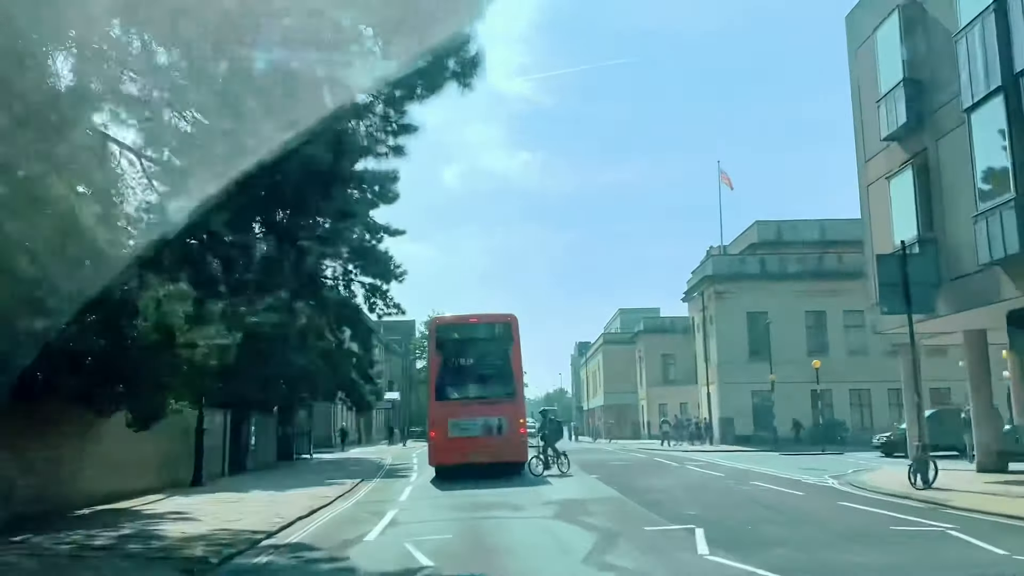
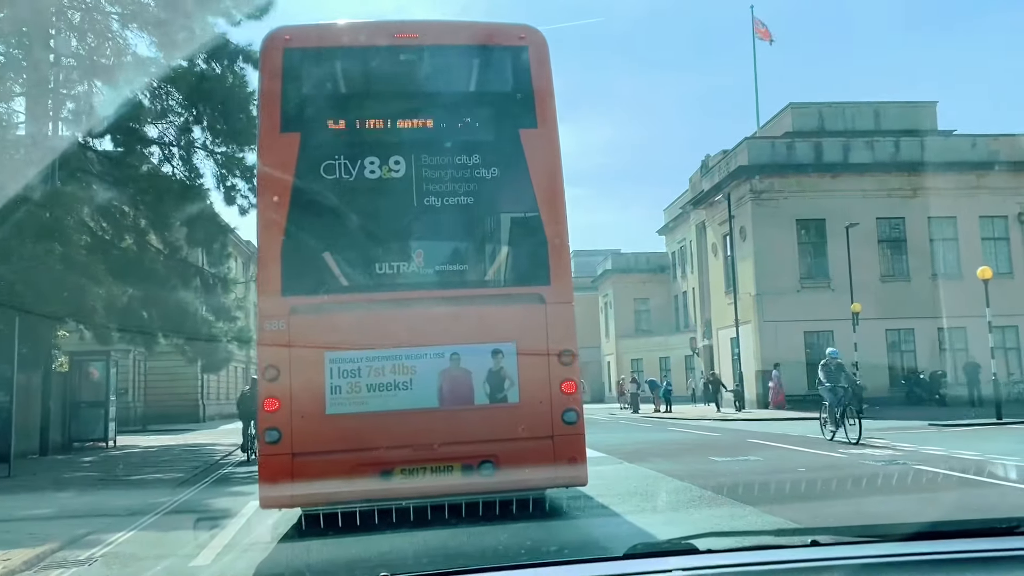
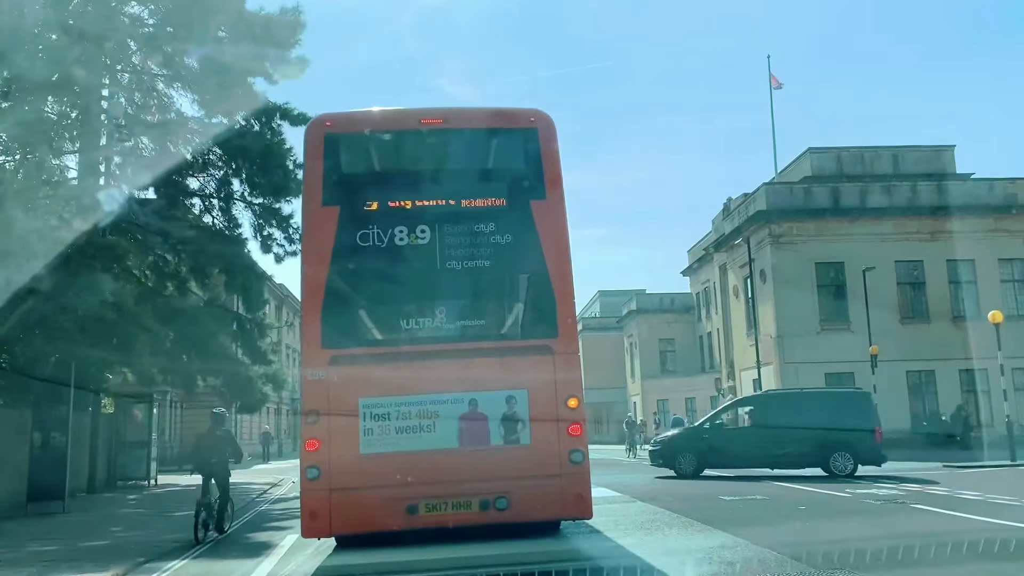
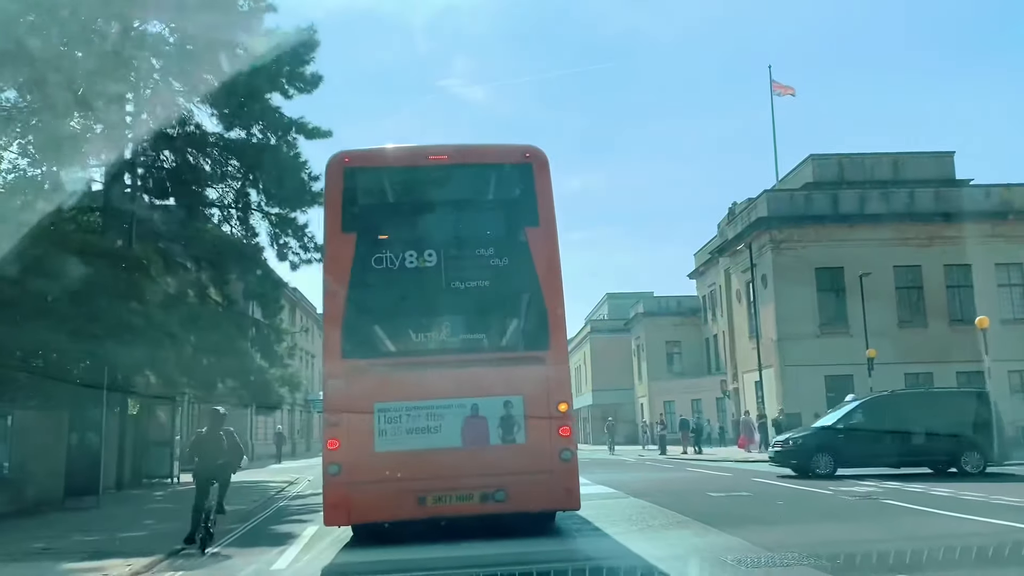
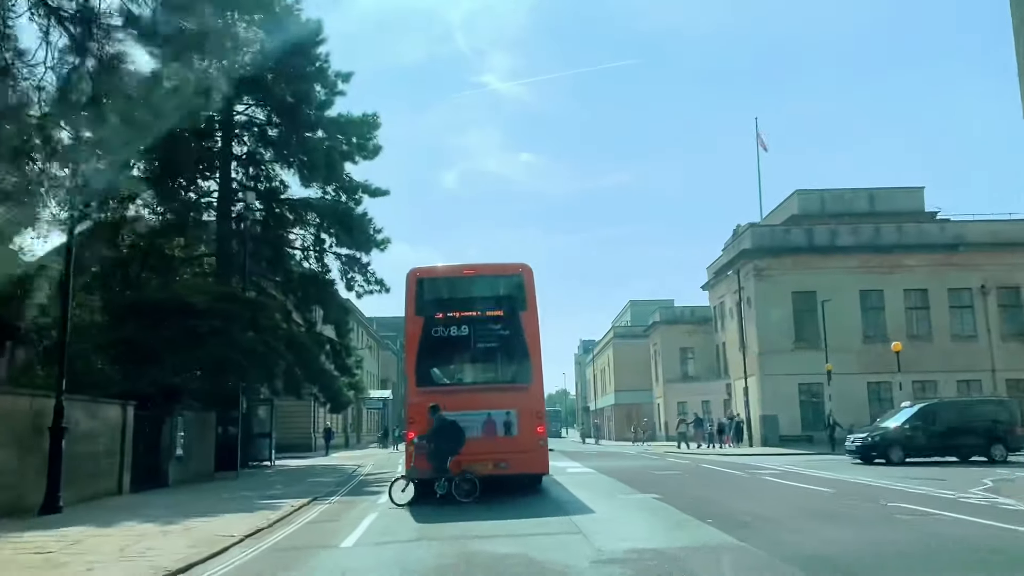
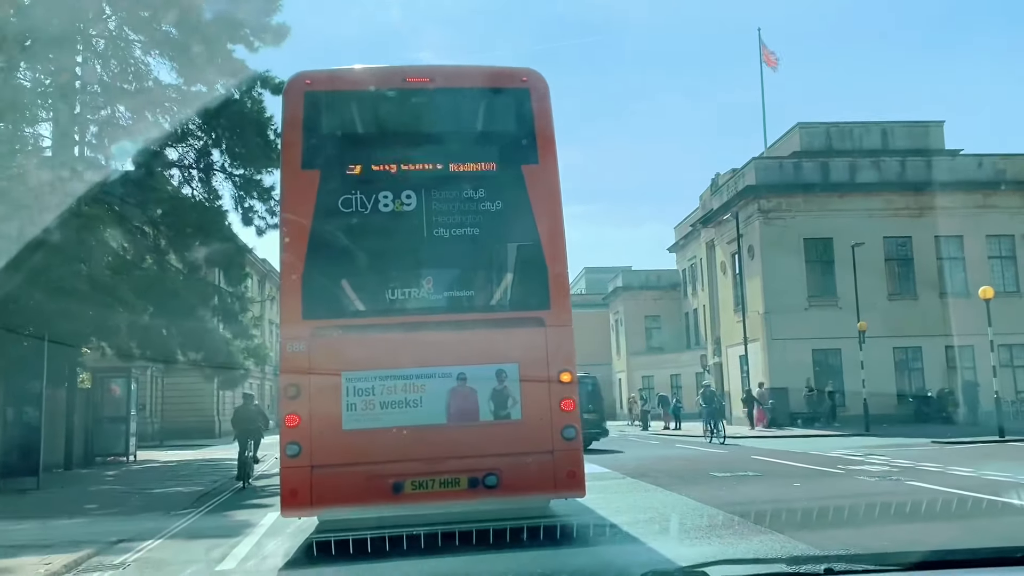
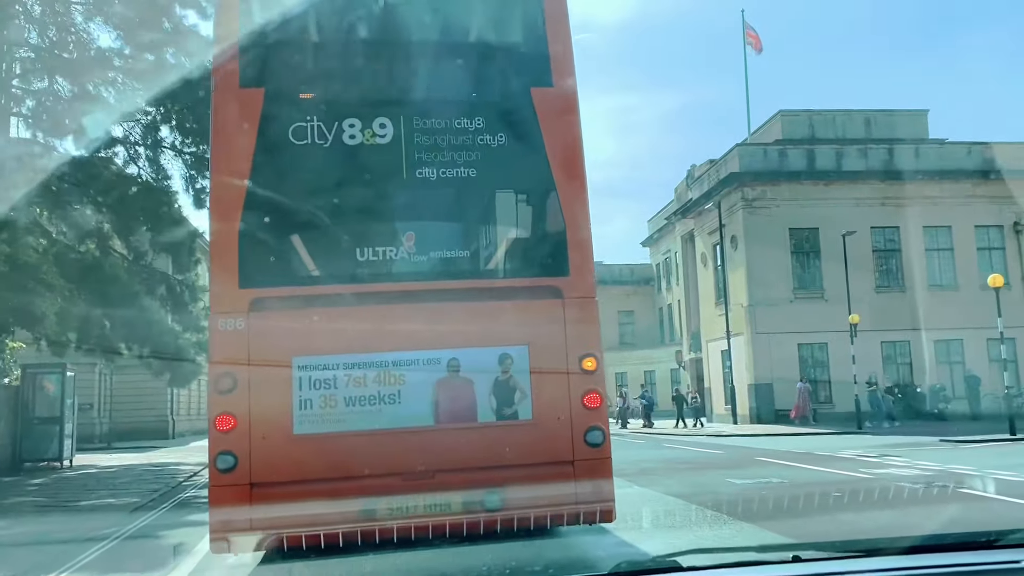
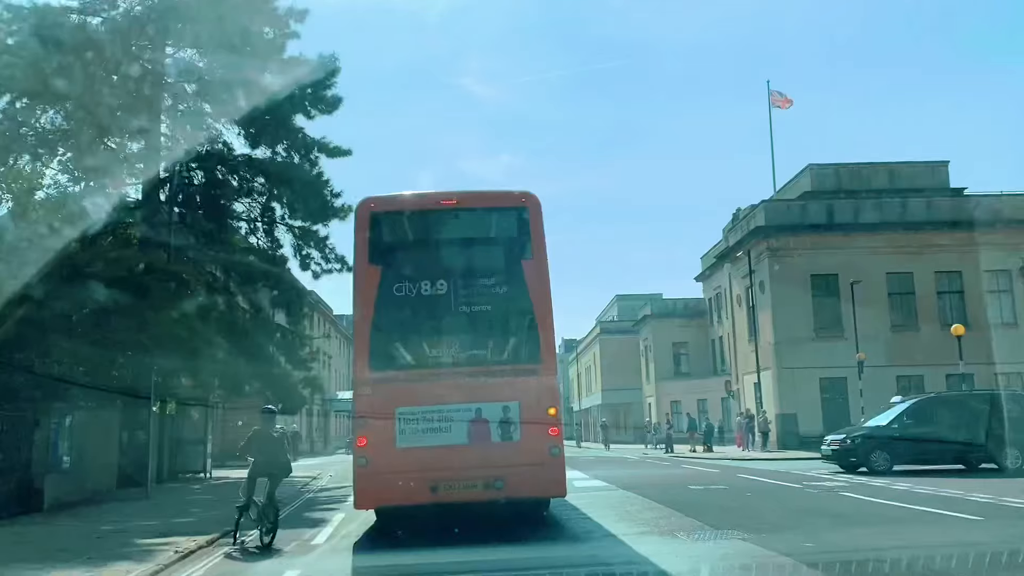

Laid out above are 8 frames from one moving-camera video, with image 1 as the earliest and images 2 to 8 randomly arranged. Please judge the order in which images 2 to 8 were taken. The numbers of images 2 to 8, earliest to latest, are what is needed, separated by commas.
5, 8, 4, 3, 6, 2, 7
